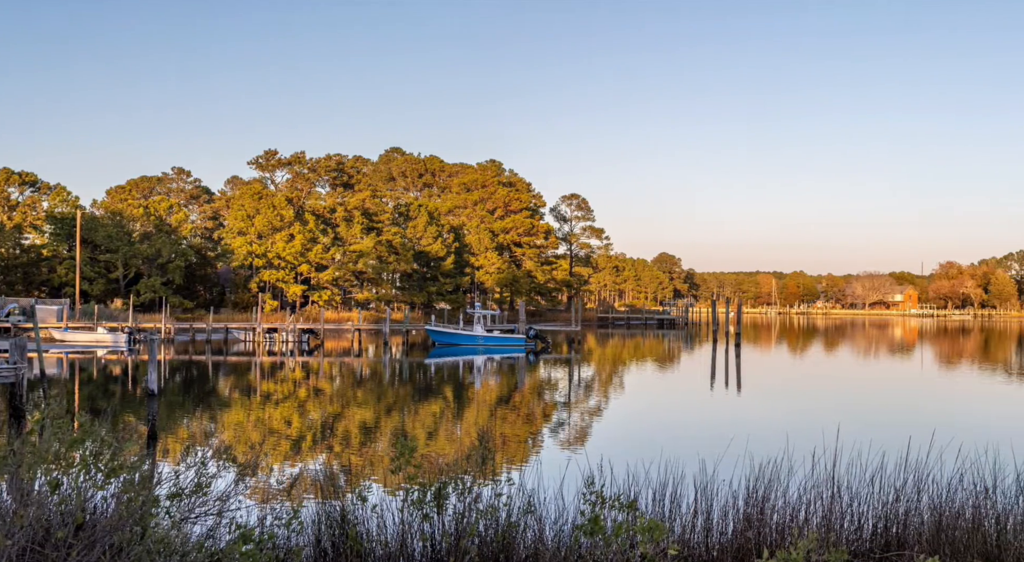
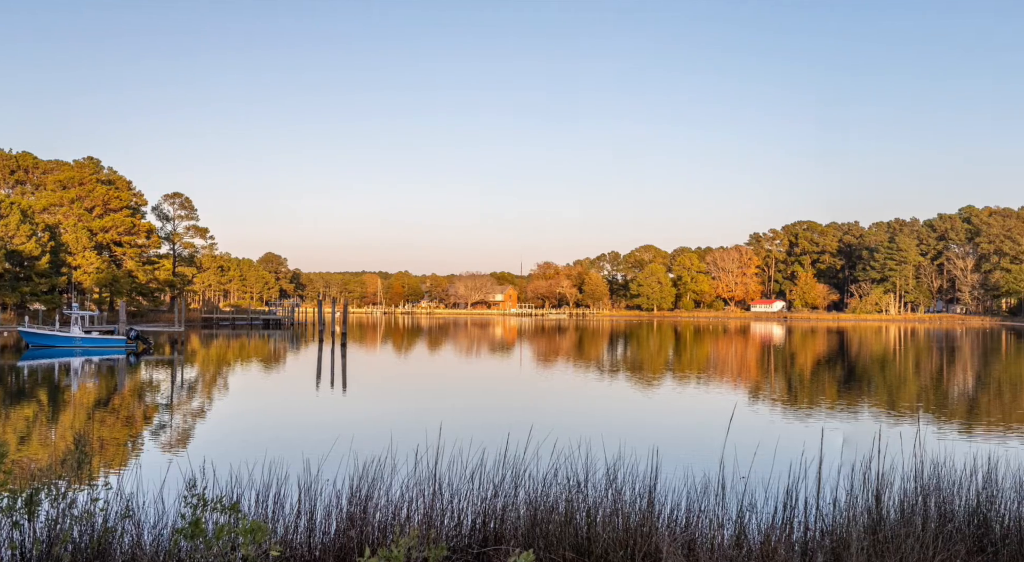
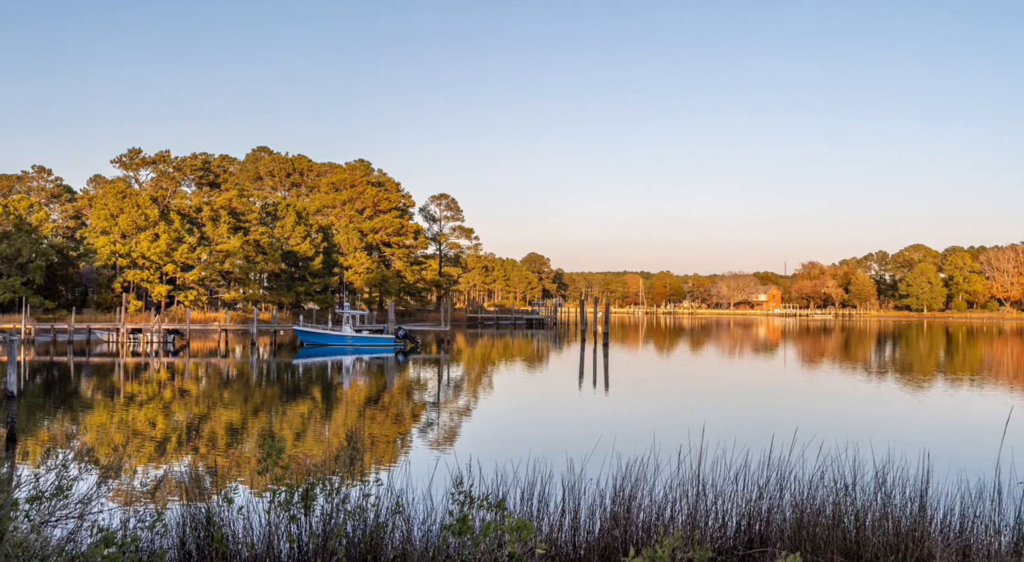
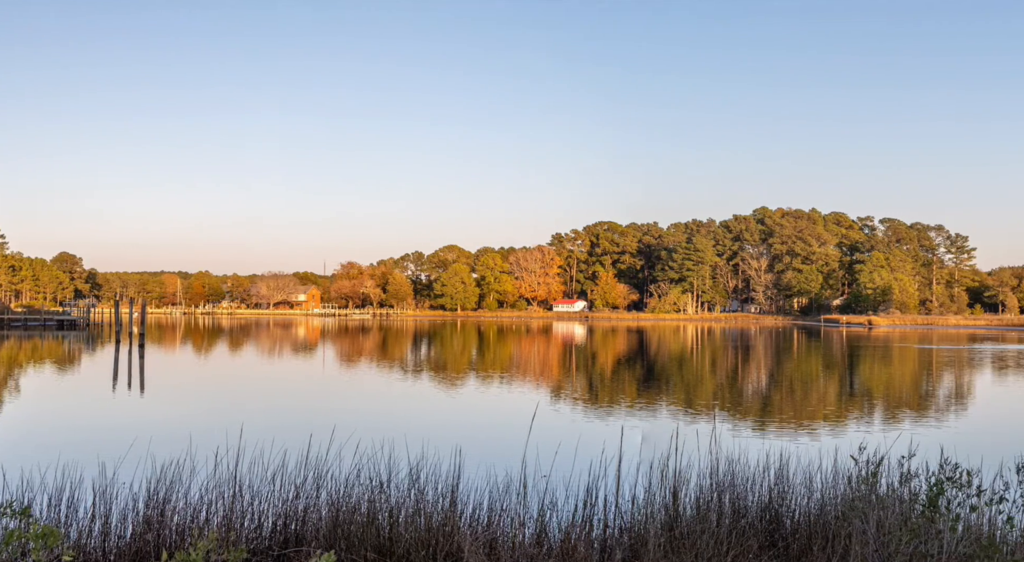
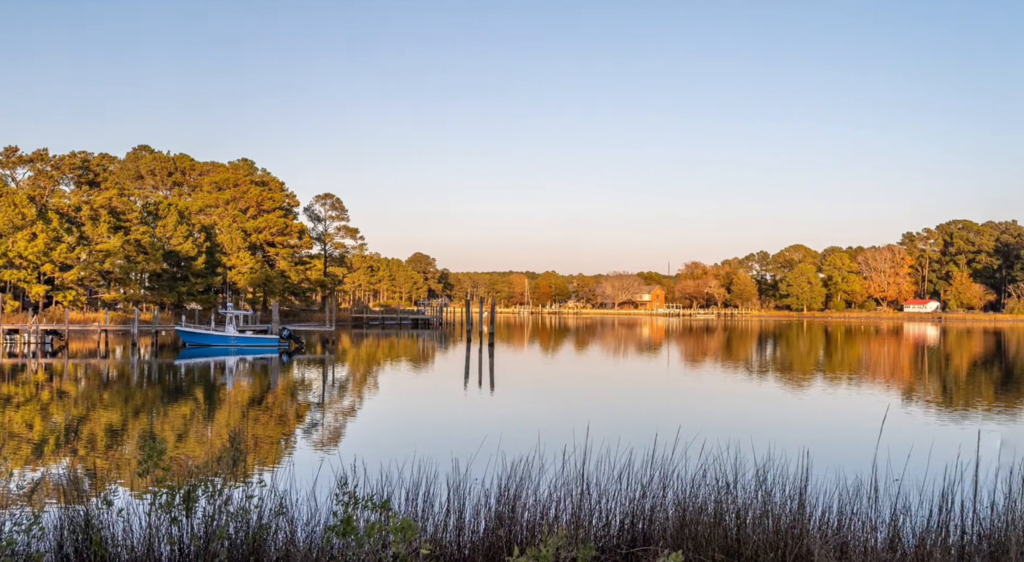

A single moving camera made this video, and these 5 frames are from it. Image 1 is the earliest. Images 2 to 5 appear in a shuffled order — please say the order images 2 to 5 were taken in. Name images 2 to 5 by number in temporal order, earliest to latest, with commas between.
3, 5, 2, 4
